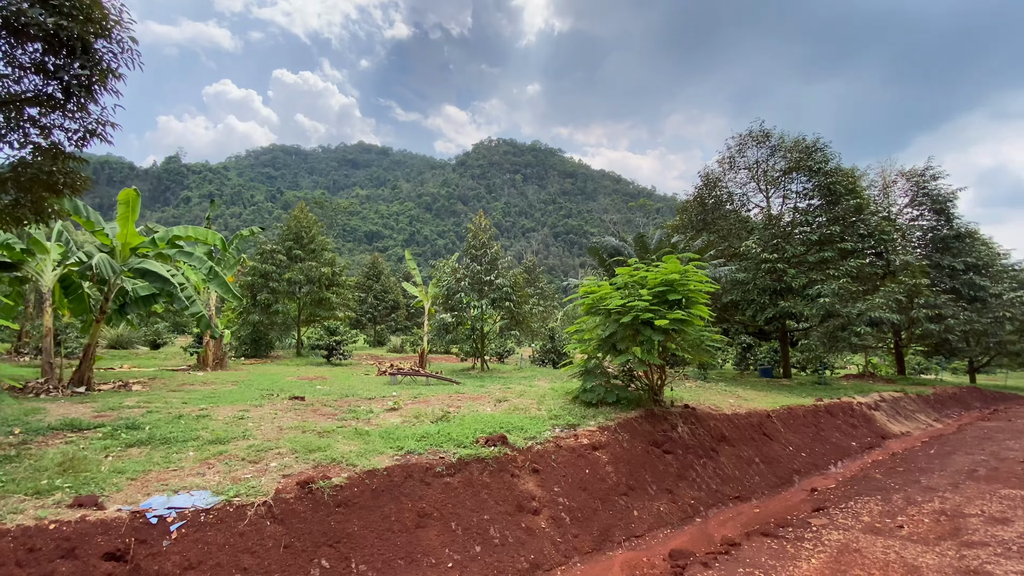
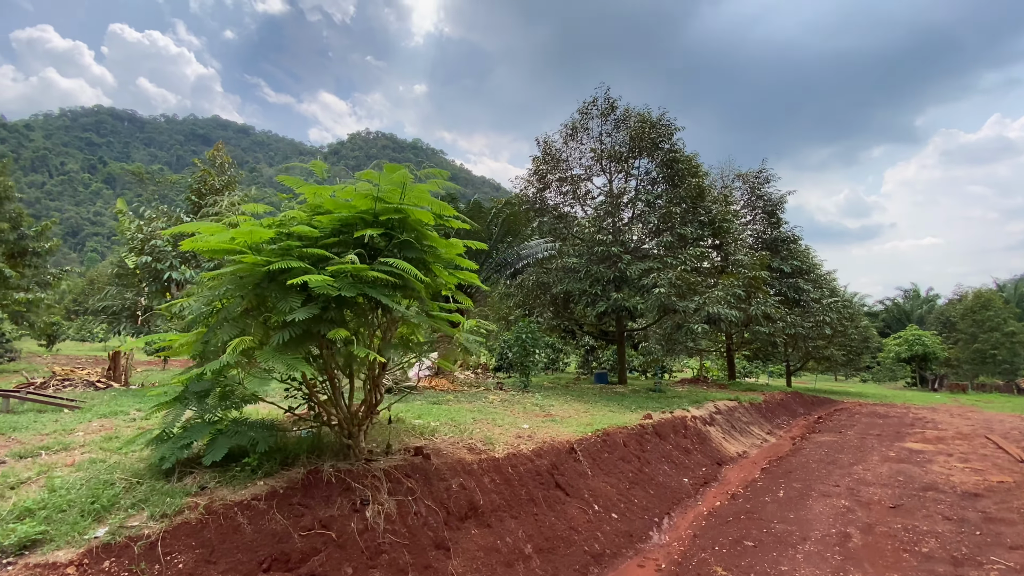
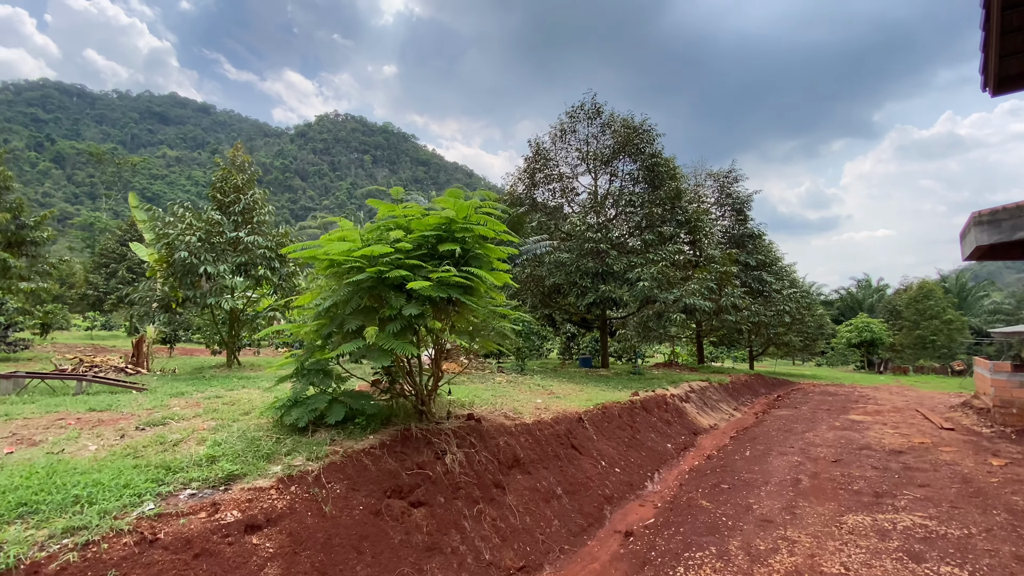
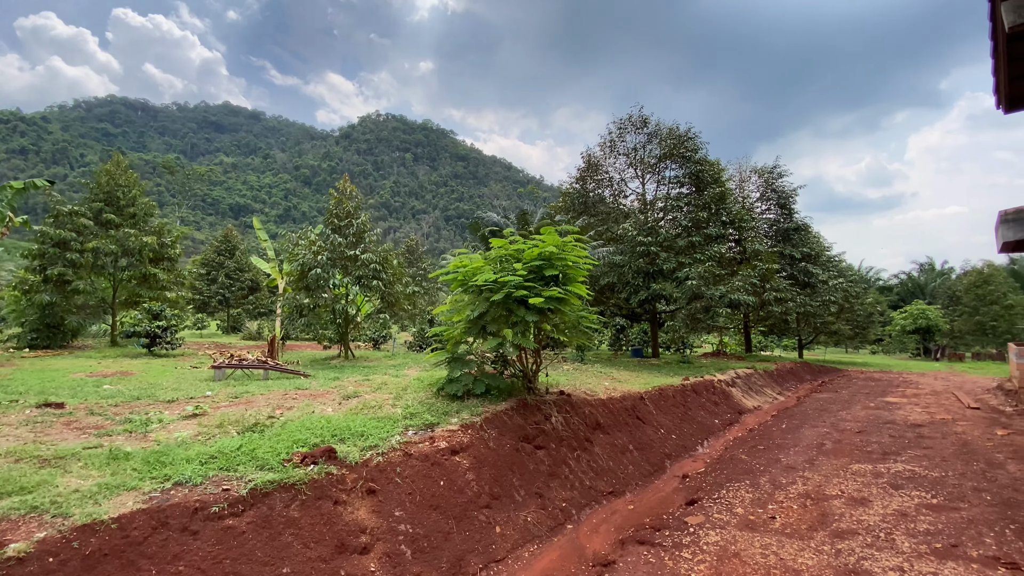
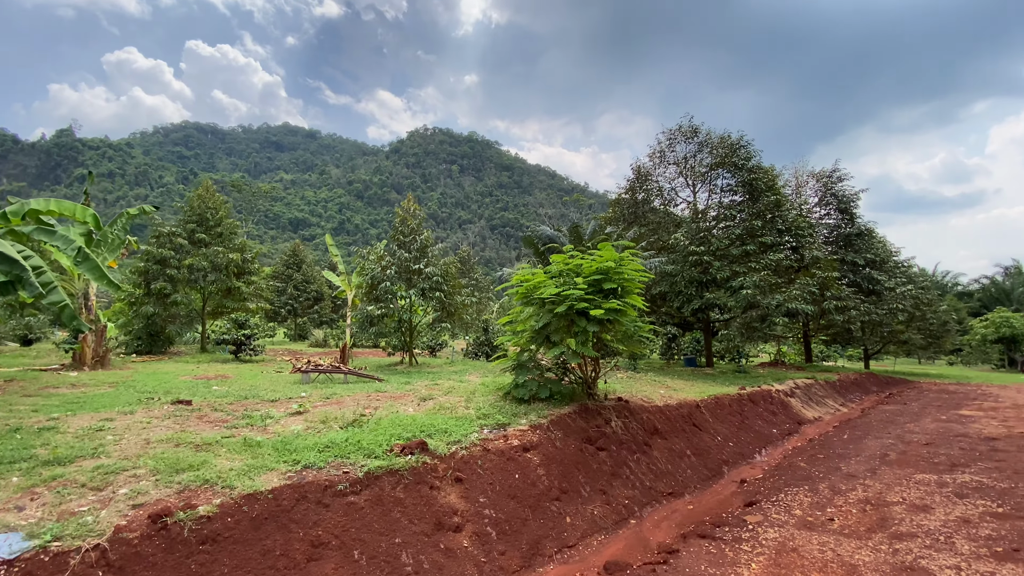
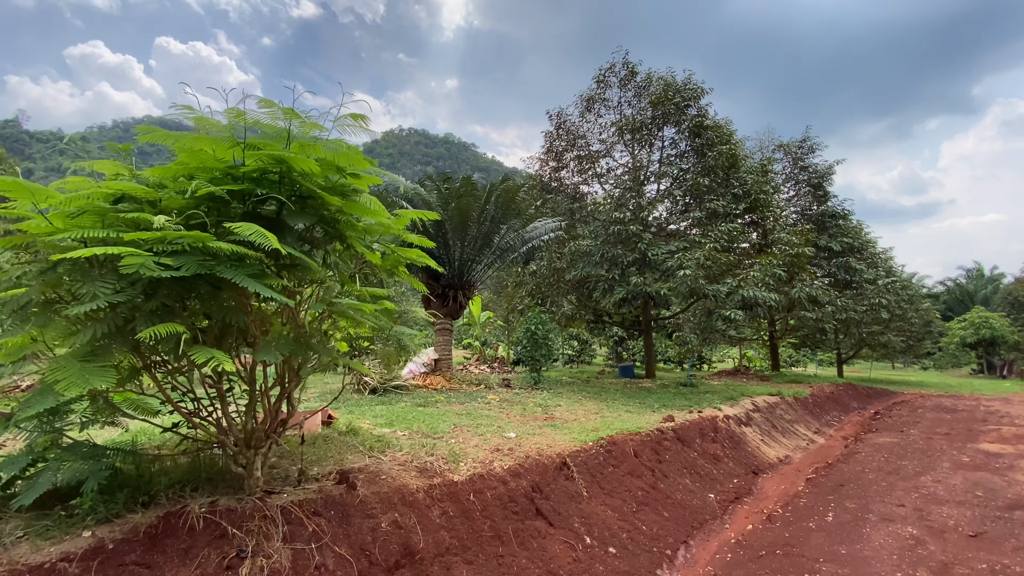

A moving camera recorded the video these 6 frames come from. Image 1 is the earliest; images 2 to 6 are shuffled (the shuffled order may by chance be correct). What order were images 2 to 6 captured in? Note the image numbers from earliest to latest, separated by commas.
5, 4, 3, 2, 6
